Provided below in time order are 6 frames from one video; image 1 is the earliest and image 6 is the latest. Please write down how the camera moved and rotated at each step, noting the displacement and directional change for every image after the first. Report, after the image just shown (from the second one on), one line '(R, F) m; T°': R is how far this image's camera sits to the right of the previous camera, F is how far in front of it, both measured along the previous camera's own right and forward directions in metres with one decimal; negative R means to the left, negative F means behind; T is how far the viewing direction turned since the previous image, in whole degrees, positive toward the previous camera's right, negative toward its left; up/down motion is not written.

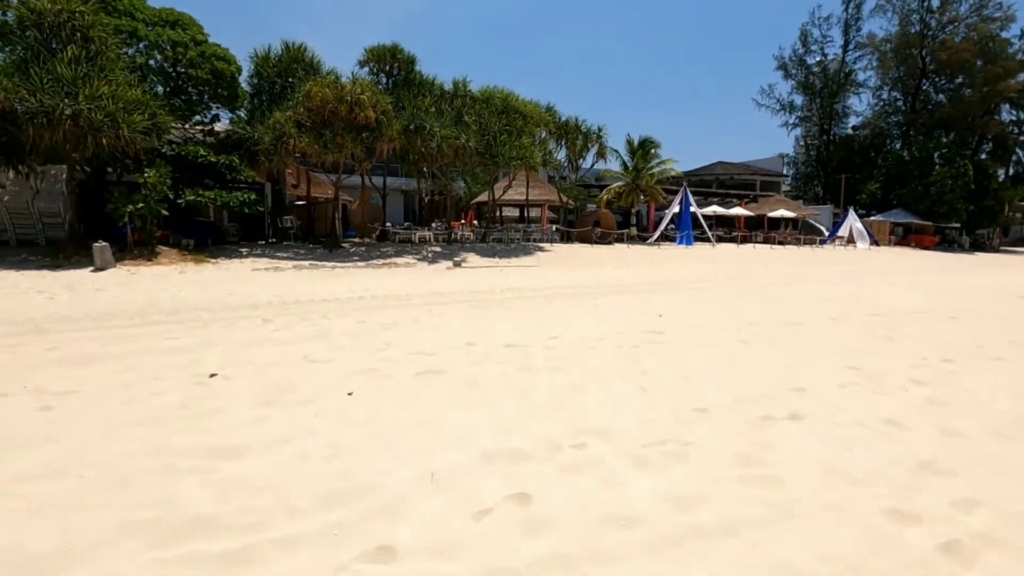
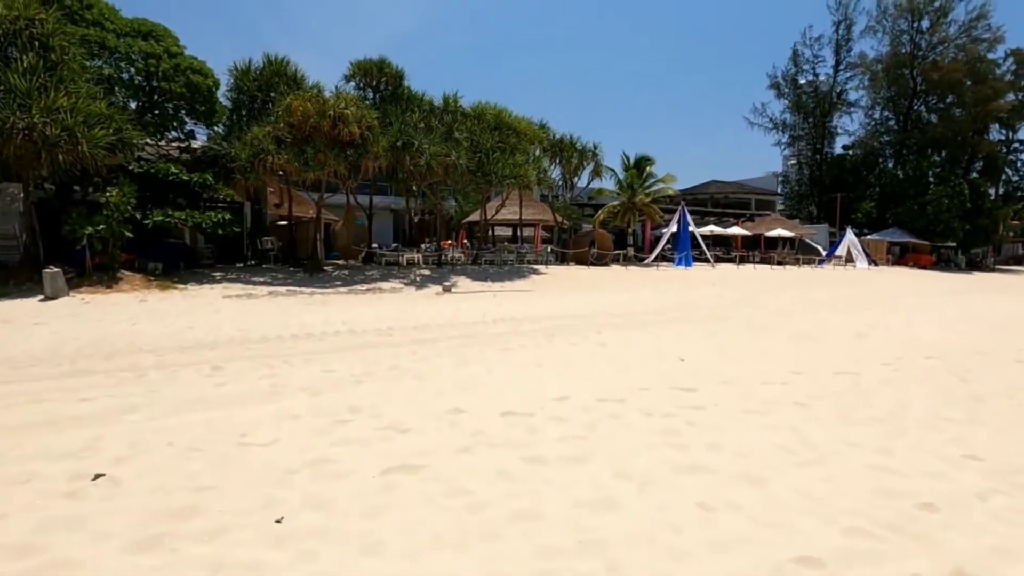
(-0.1, +1.1) m; +1°
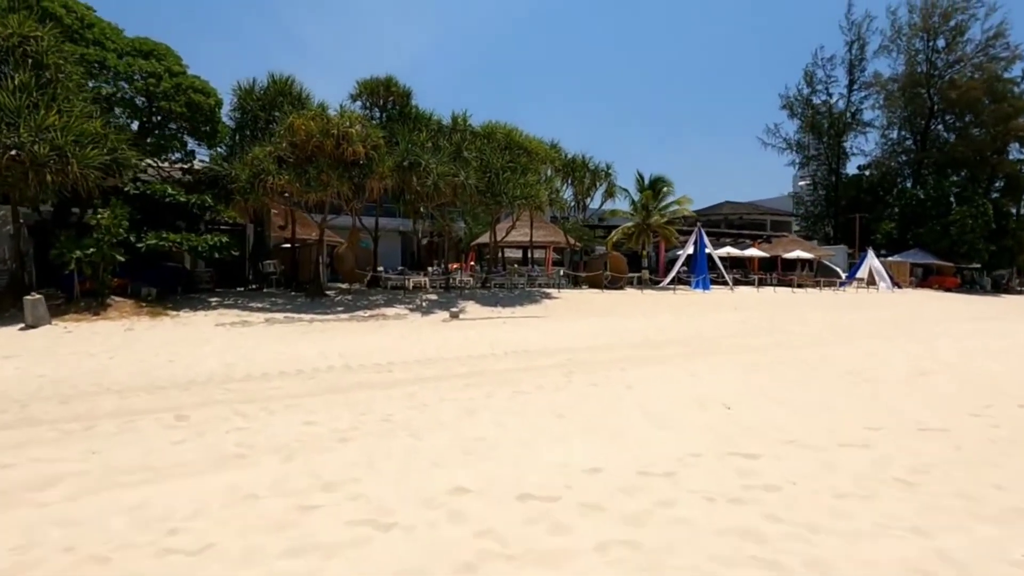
(-0.1, +0.9) m; -1°
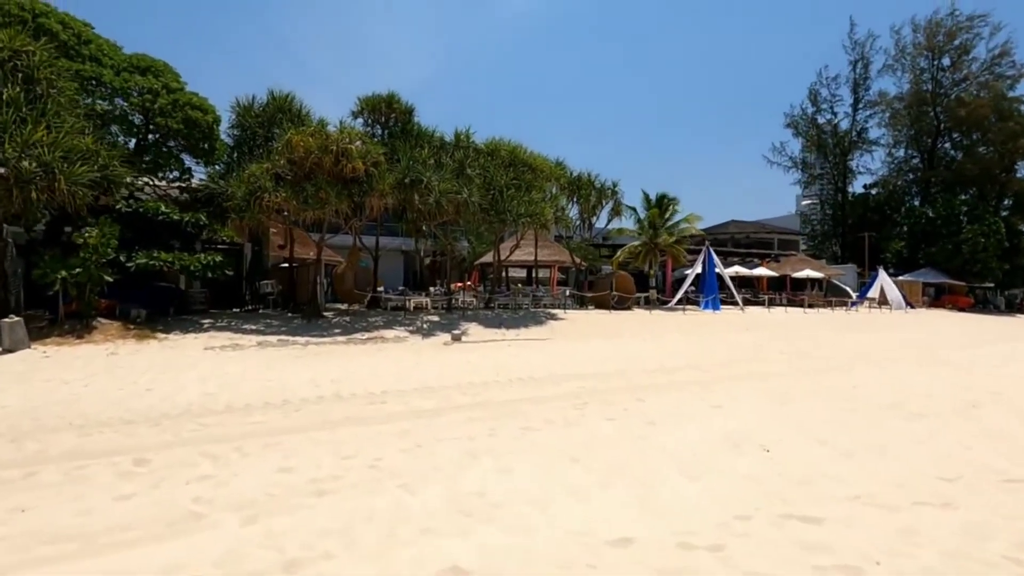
(0.0, +0.7) m; 0°
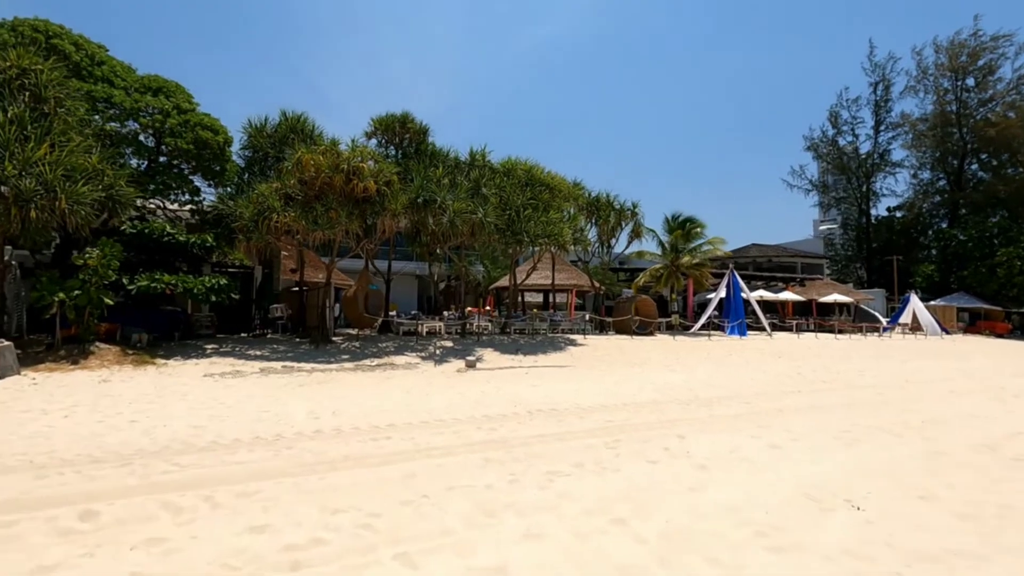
(-0.1, +0.8) m; -2°
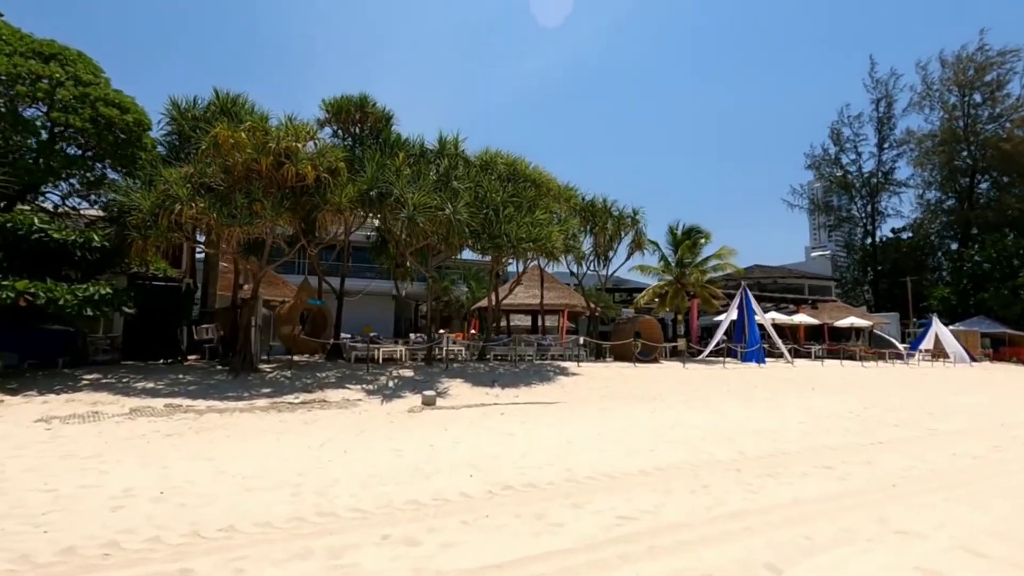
(+0.4, +3.2) m; +1°
